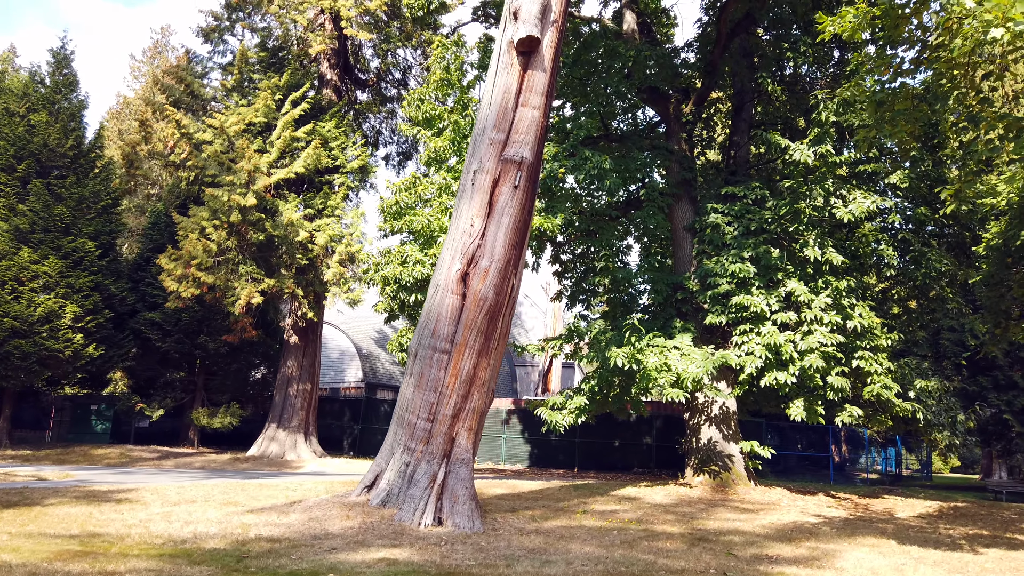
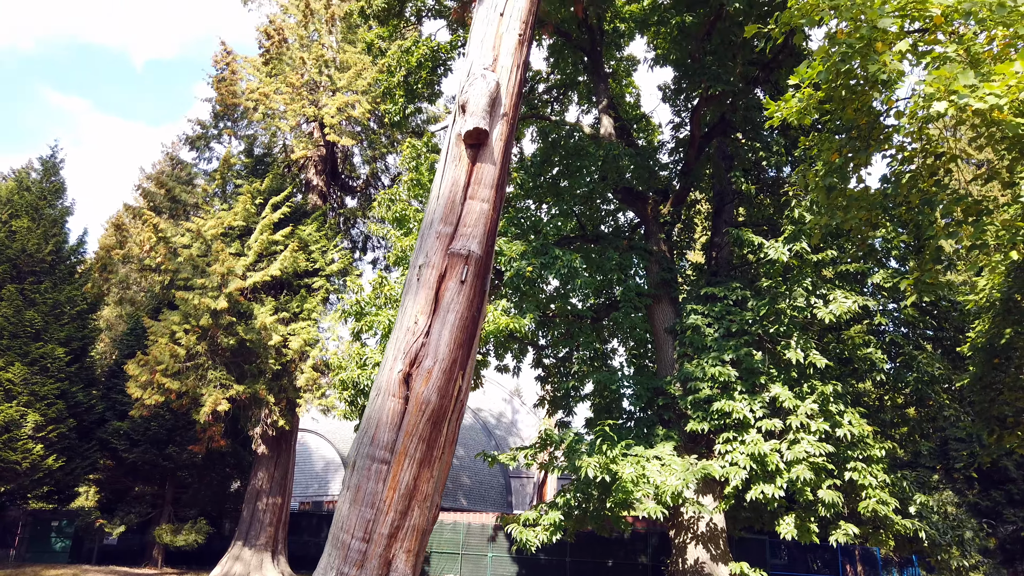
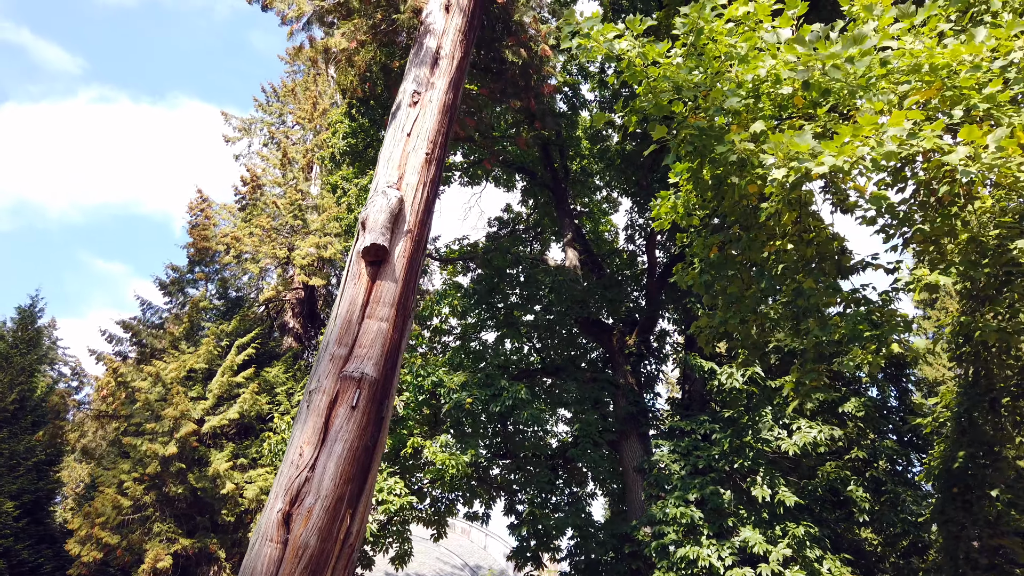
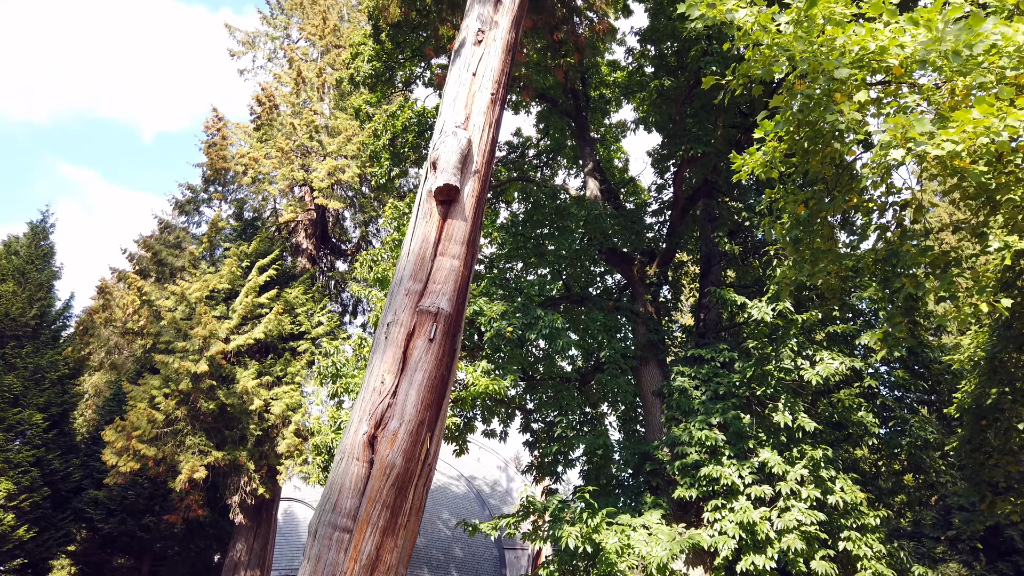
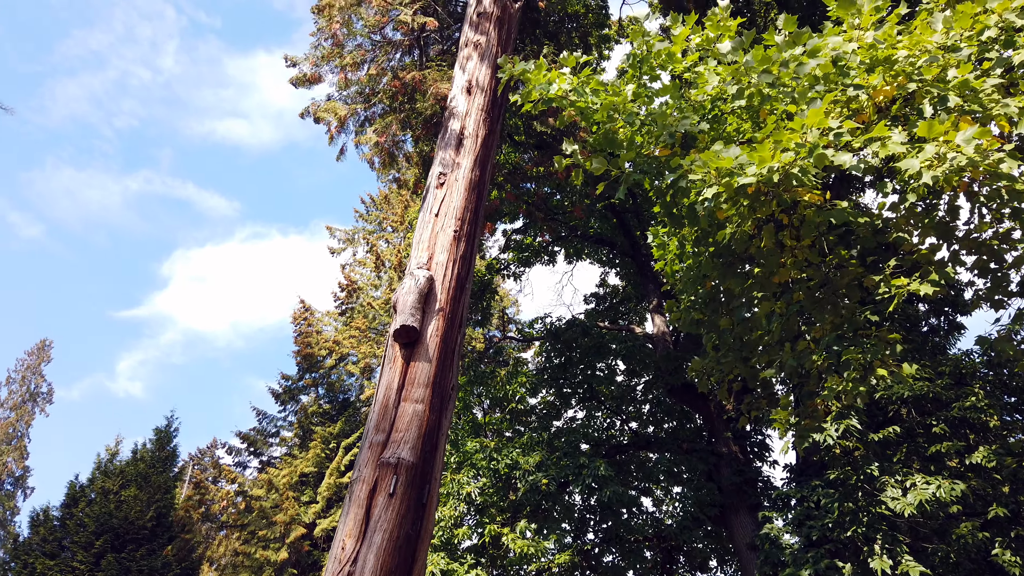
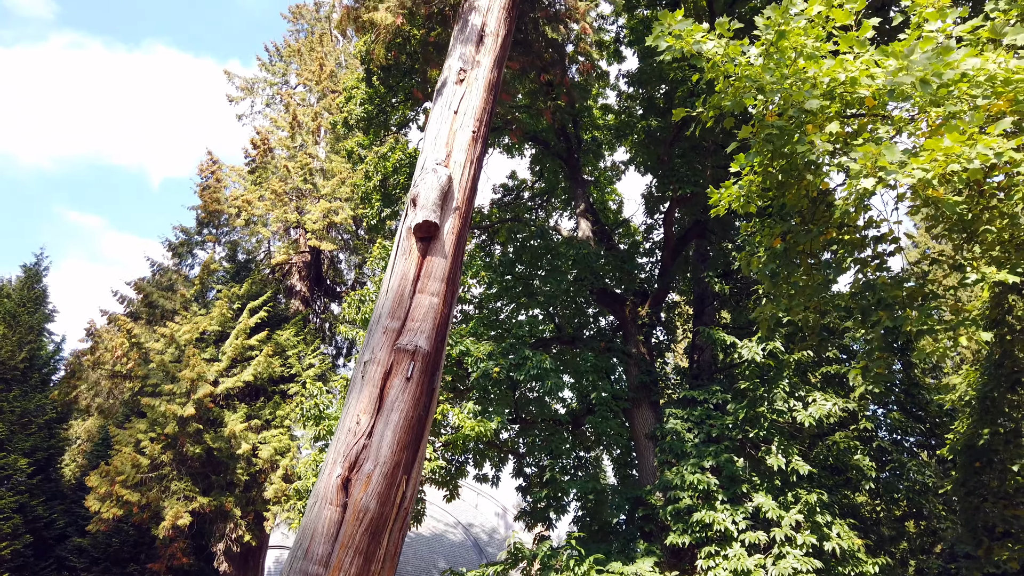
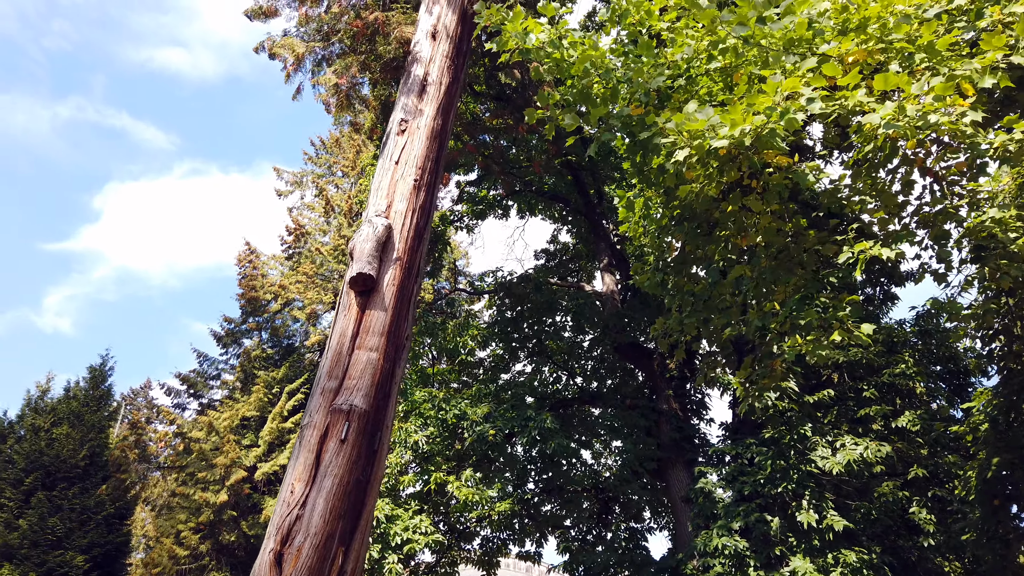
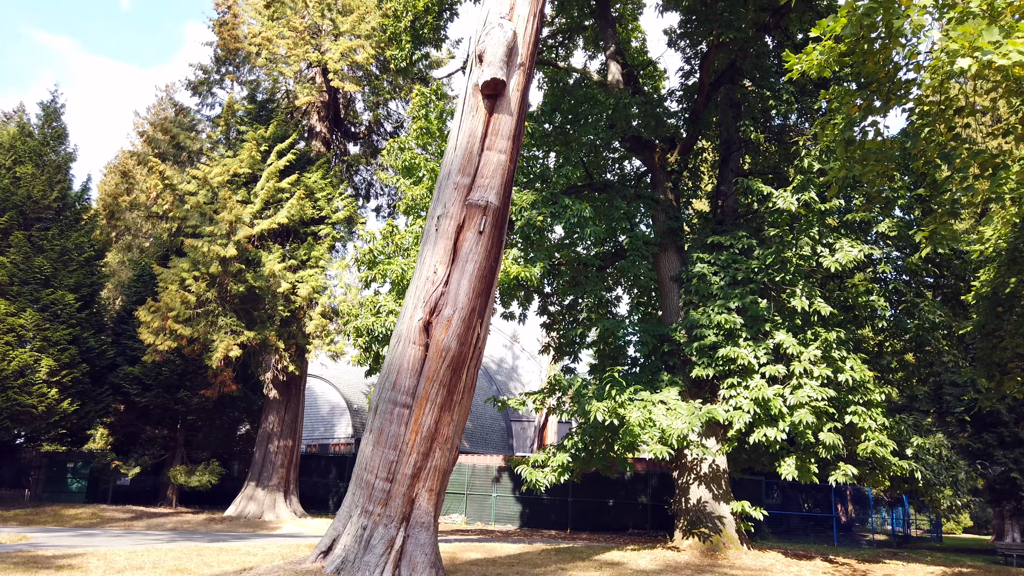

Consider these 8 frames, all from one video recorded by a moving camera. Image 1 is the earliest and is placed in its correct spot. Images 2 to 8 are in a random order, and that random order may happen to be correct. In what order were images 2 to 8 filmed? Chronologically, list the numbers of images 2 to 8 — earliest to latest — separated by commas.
8, 2, 4, 6, 3, 7, 5
